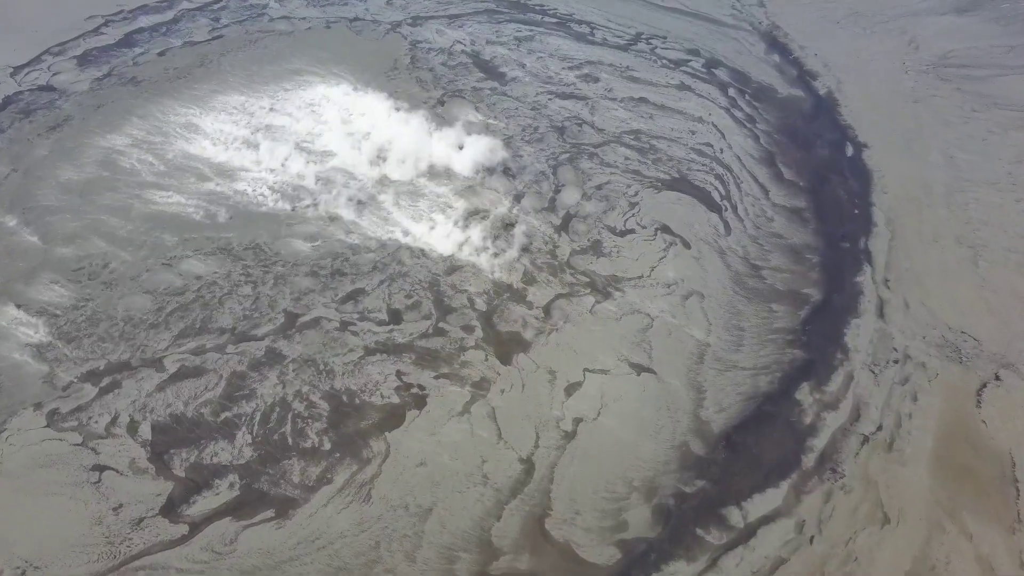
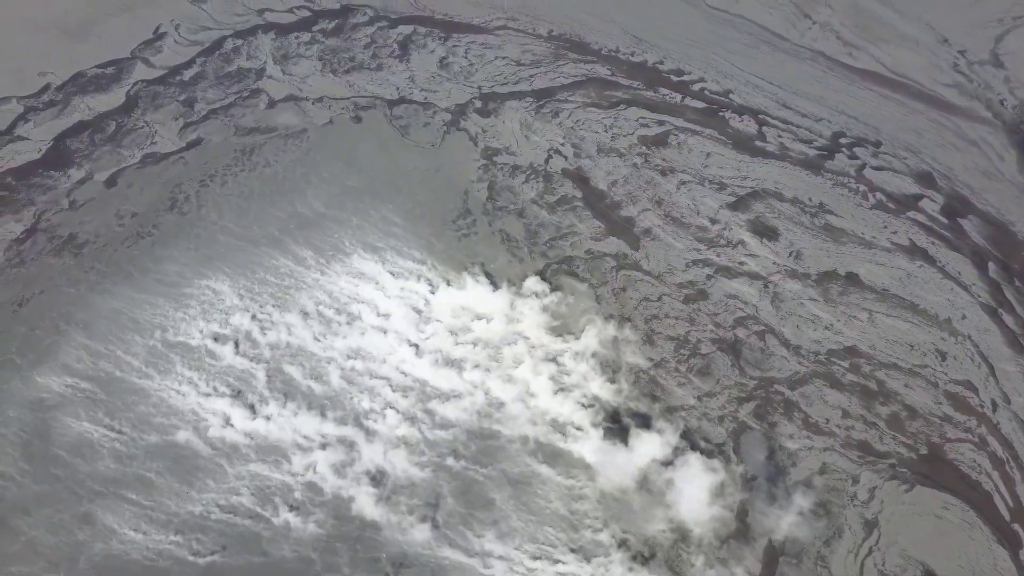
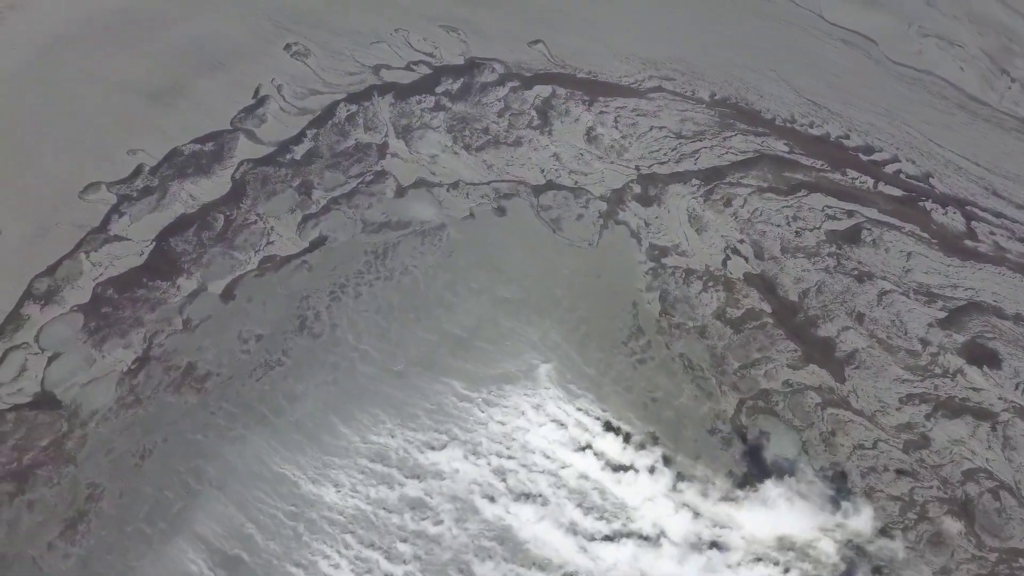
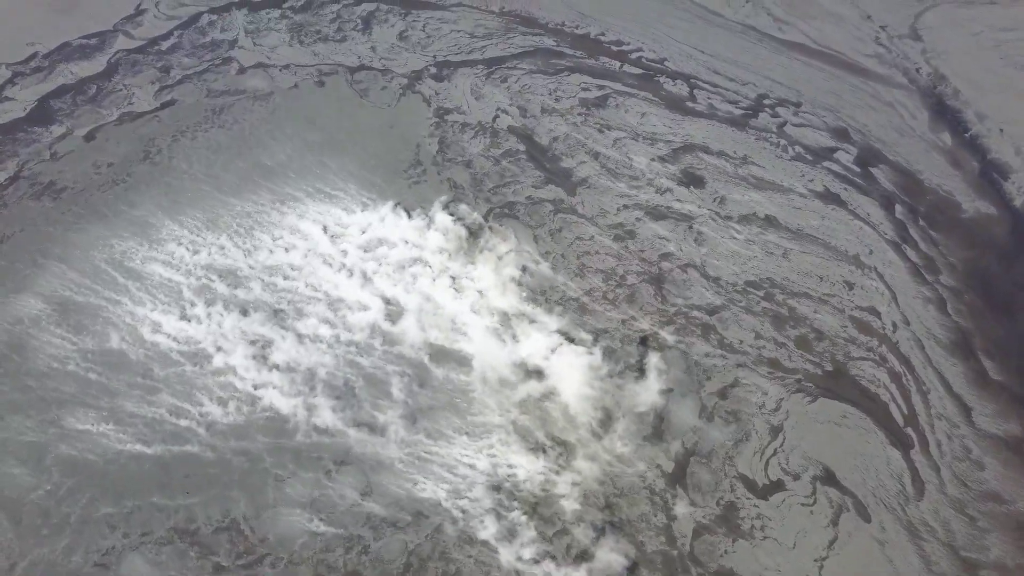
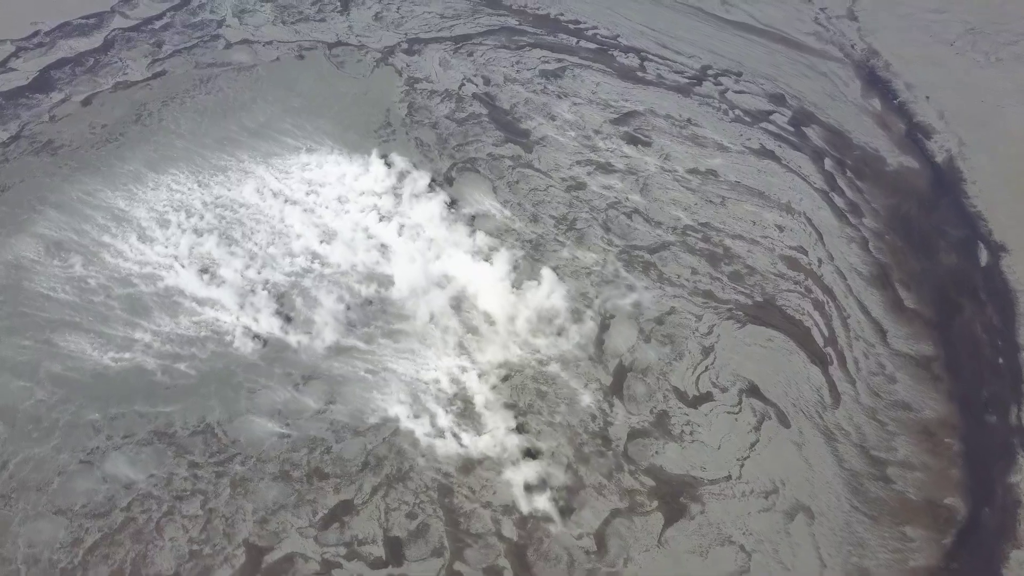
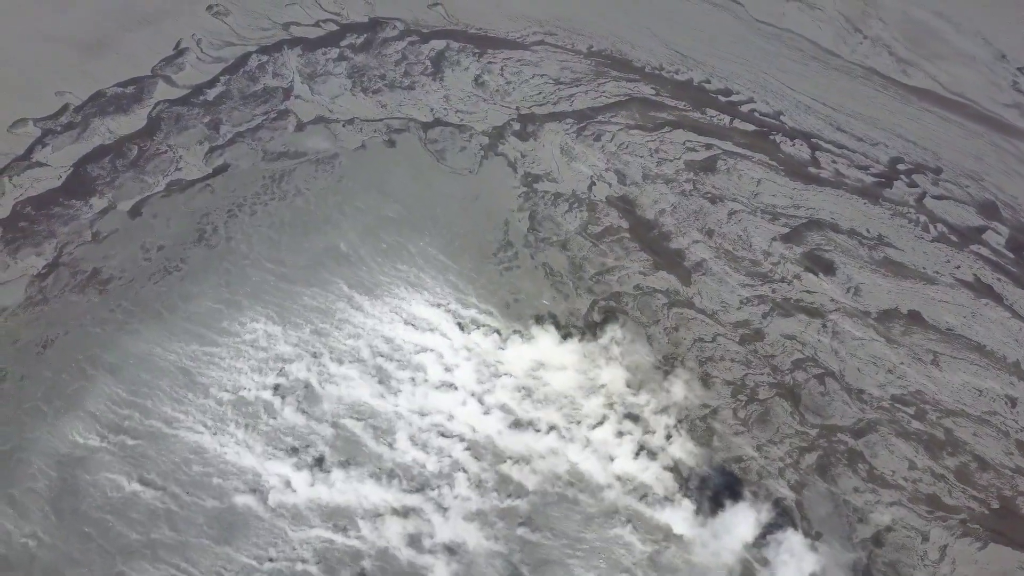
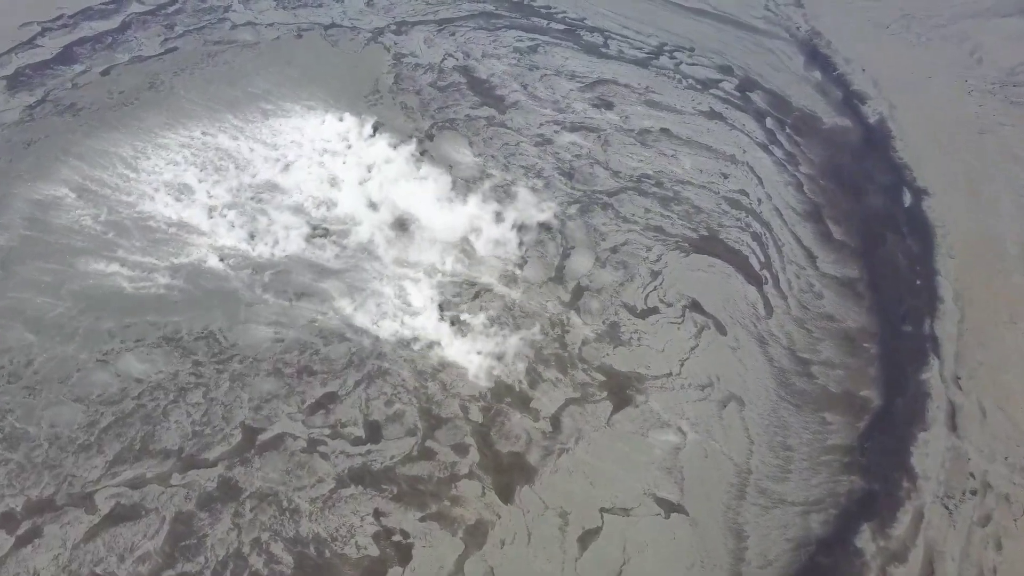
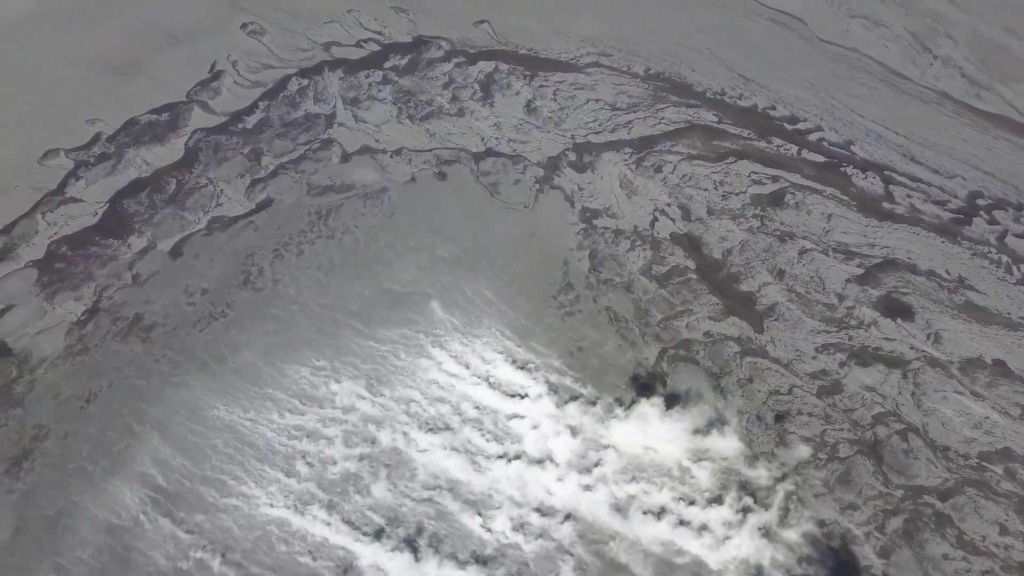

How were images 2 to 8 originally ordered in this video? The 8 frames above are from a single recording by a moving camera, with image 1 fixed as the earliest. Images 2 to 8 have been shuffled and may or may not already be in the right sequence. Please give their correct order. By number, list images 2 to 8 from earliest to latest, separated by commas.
7, 5, 4, 2, 6, 8, 3
